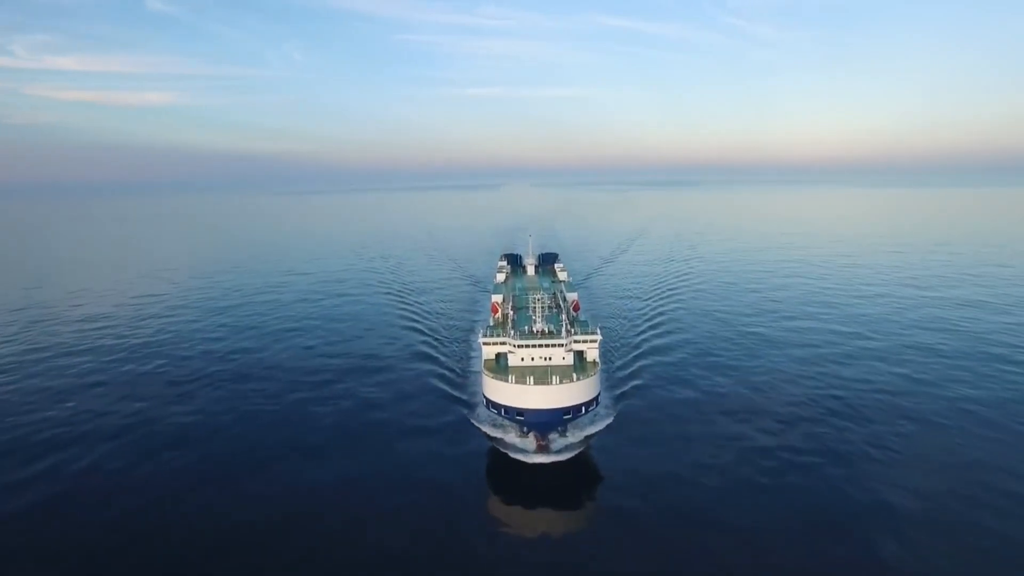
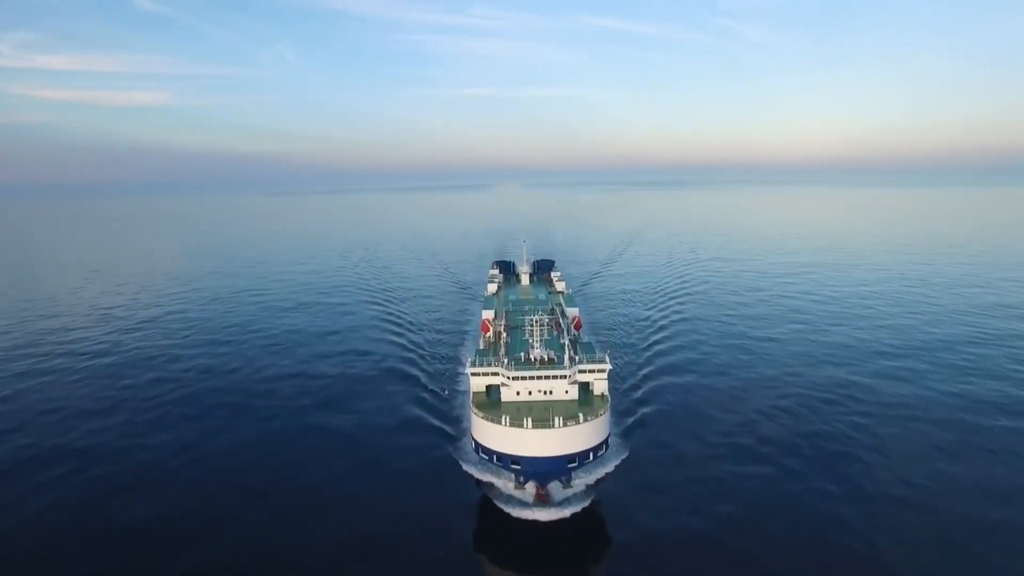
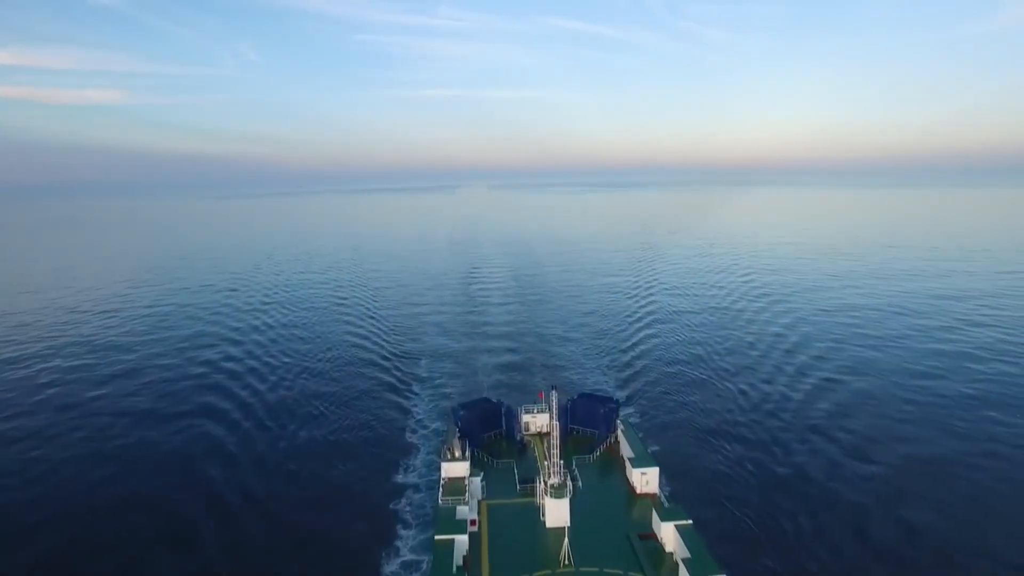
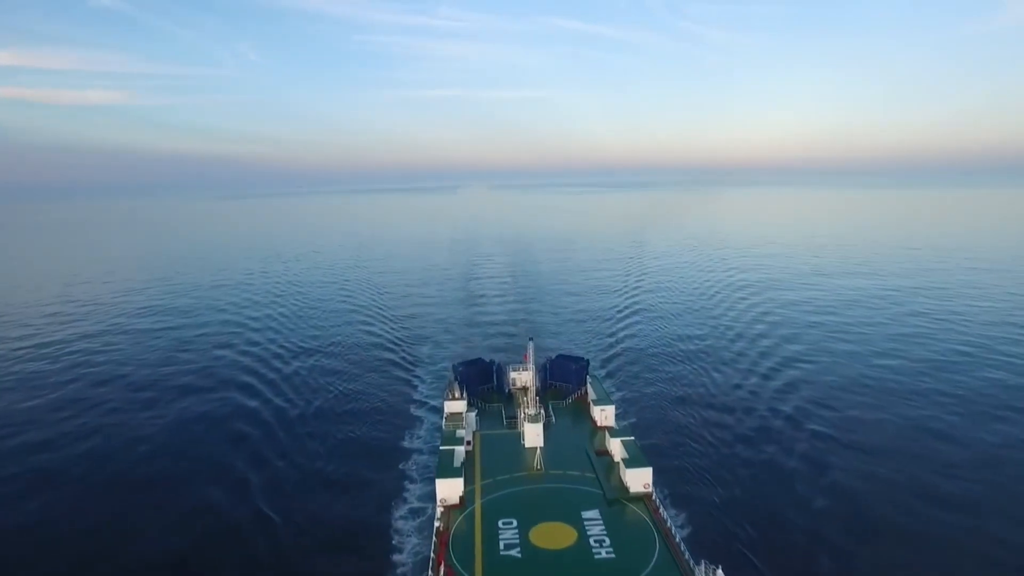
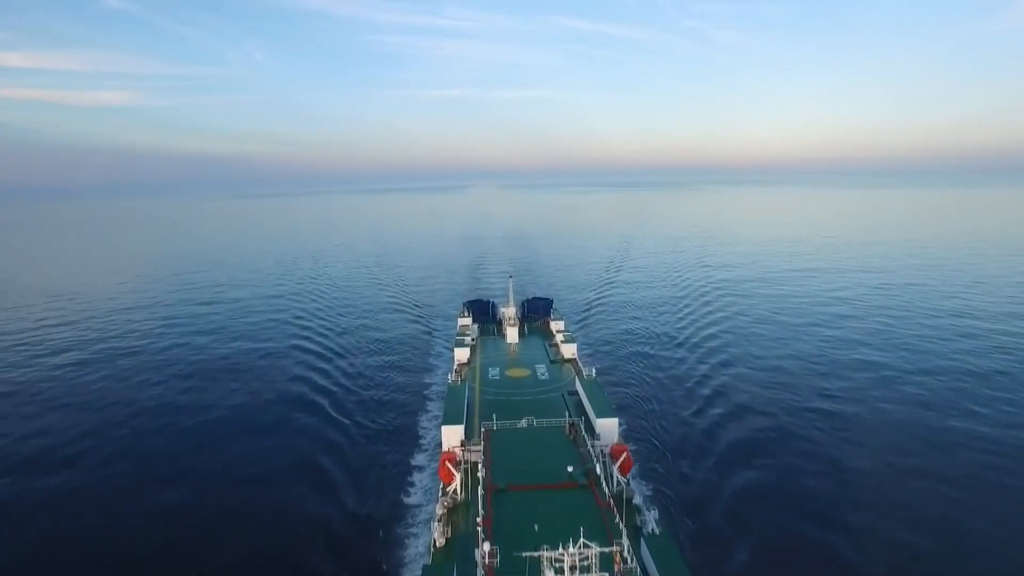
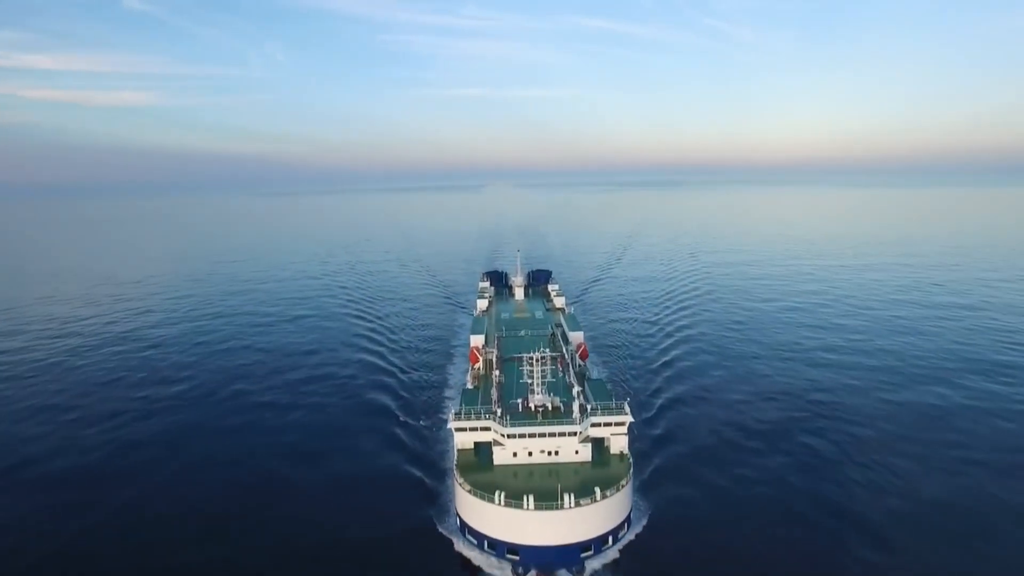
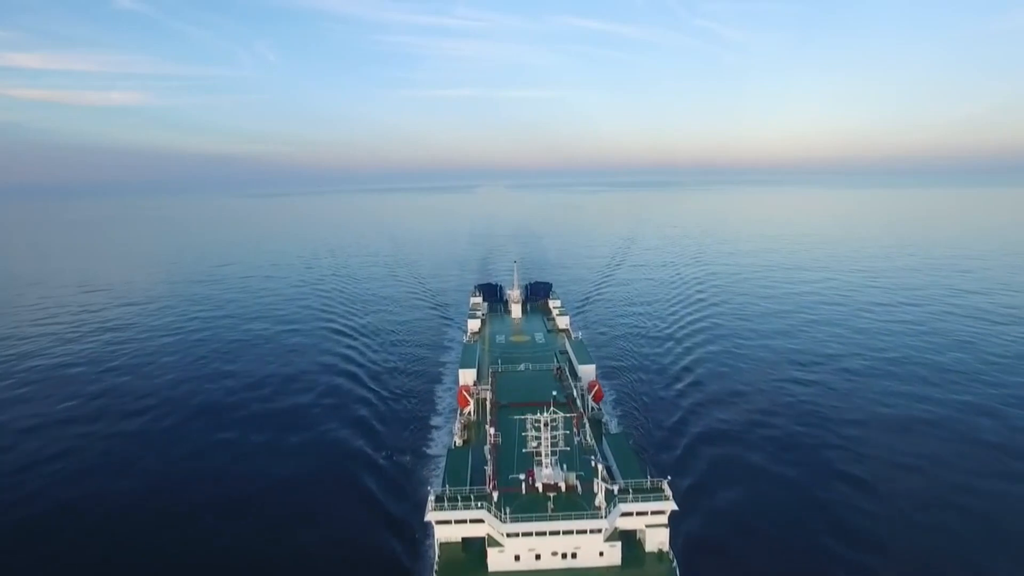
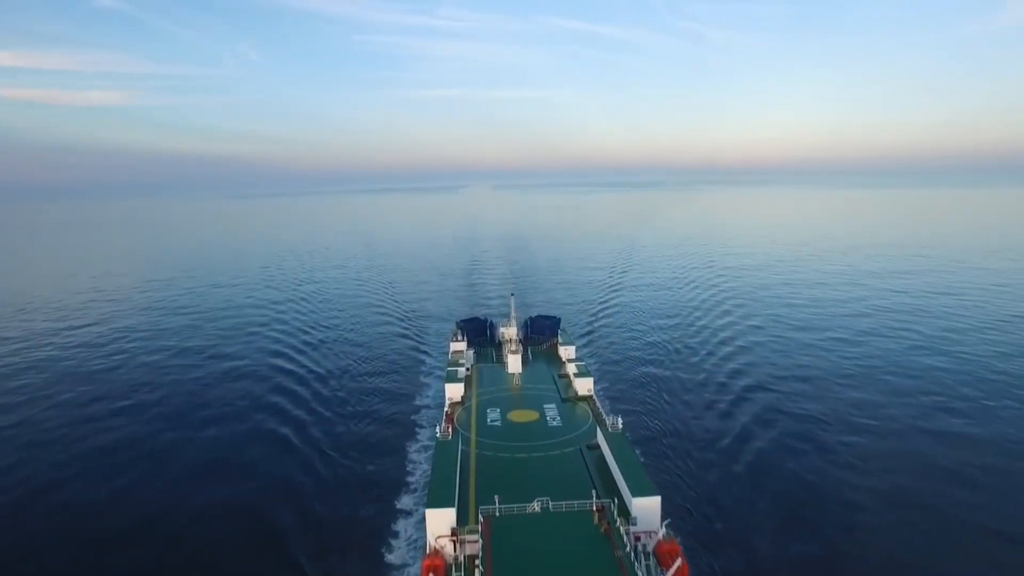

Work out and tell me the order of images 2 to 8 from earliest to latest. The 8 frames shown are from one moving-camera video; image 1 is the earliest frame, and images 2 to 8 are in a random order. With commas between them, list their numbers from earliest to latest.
2, 6, 7, 5, 8, 4, 3
